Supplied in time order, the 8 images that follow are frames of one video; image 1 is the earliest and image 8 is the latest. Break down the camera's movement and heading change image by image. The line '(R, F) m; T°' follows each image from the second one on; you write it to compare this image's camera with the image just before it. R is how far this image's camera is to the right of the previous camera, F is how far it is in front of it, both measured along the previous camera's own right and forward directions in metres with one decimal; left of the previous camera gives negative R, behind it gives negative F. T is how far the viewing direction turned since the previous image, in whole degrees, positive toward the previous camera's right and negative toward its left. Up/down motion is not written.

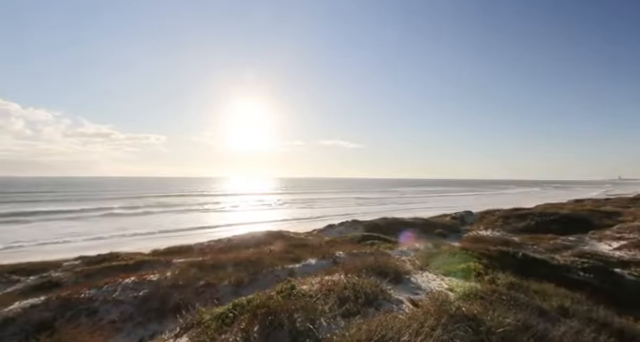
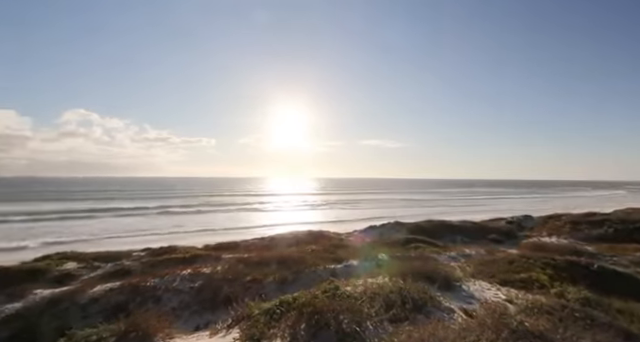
(0.0, 0.0) m; -8°
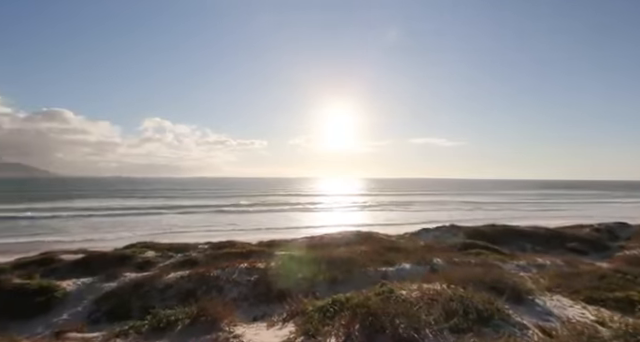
(-0.1, 0.0) m; -9°
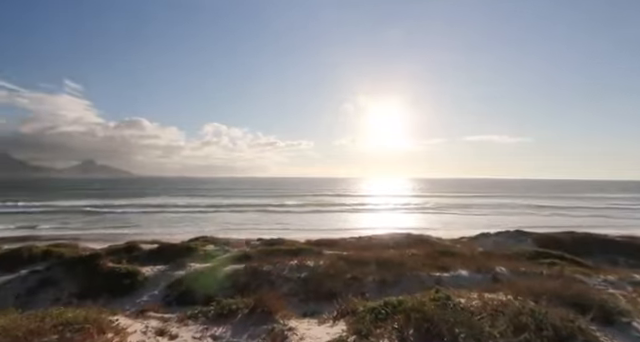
(-0.1, 0.0) m; -9°
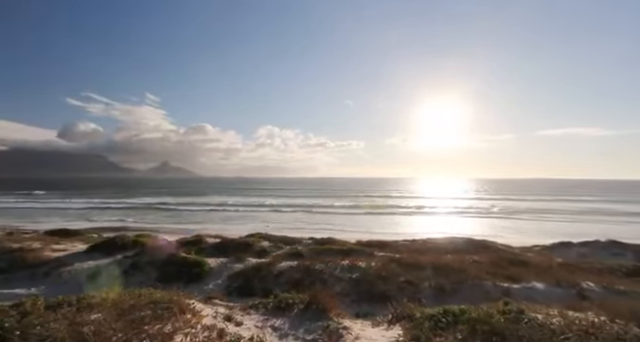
(-0.2, +0.2) m; -9°
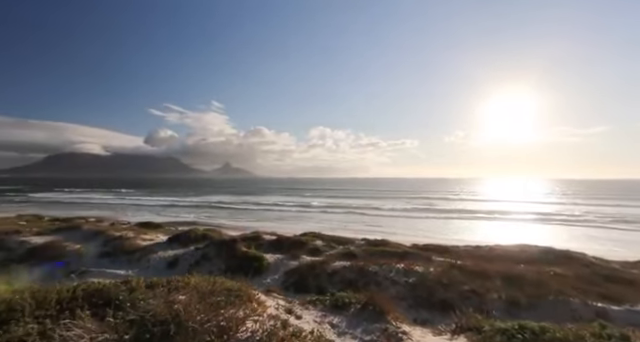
(-0.3, +0.4) m; -9°
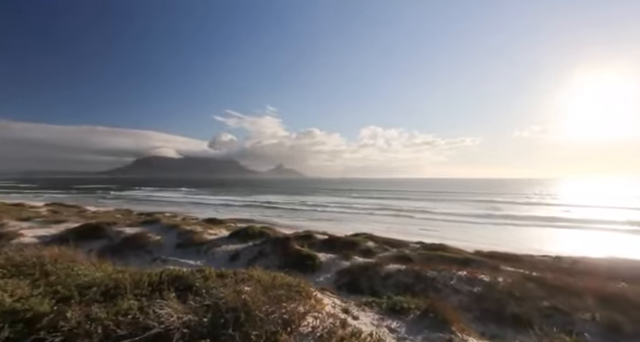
(-0.3, +1.1) m; -9°
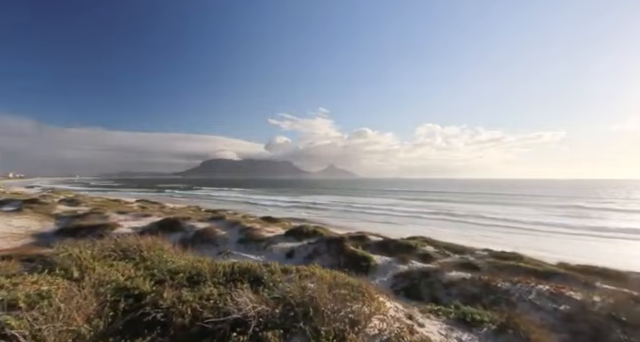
(-0.6, +1.0) m; -10°
